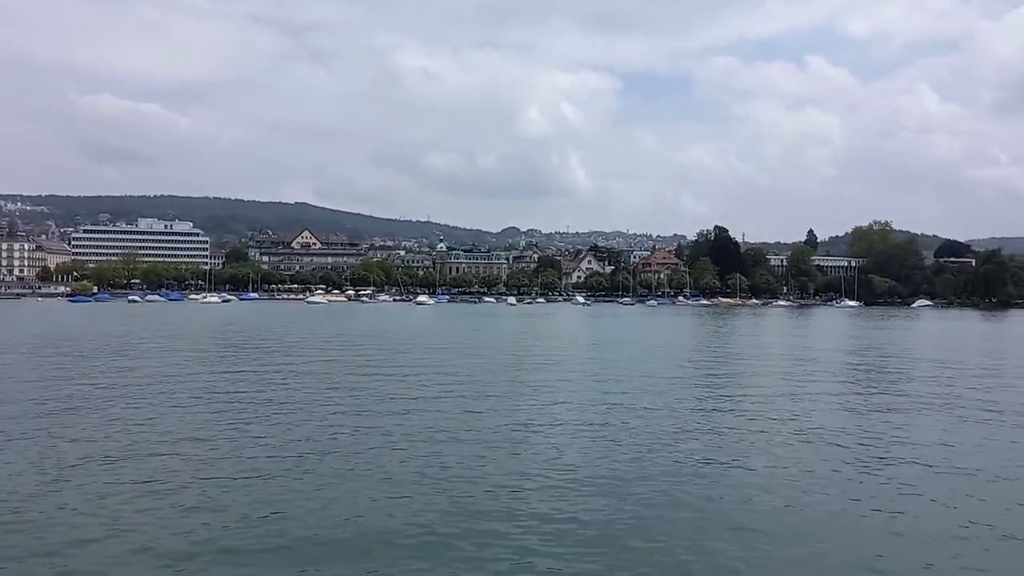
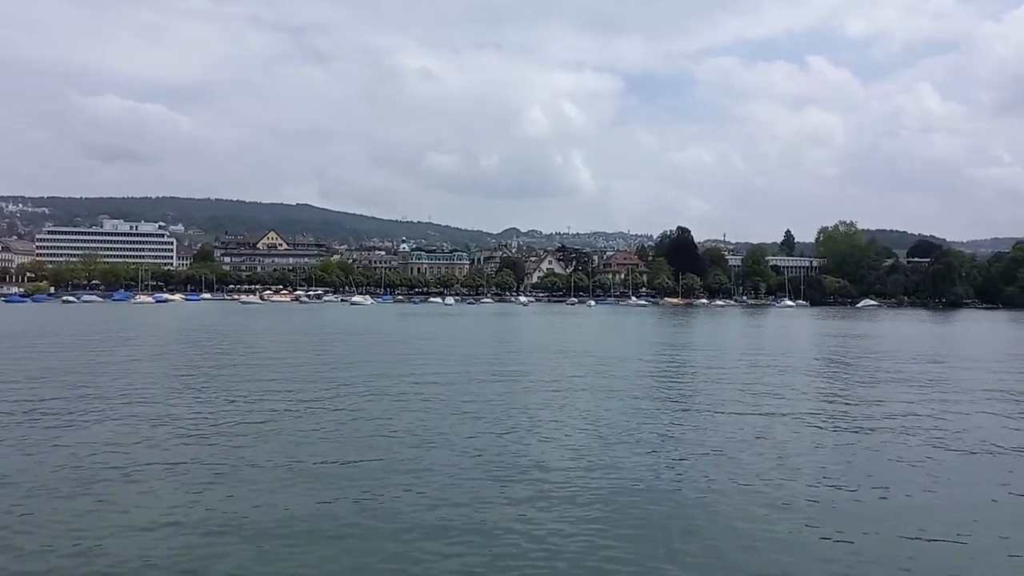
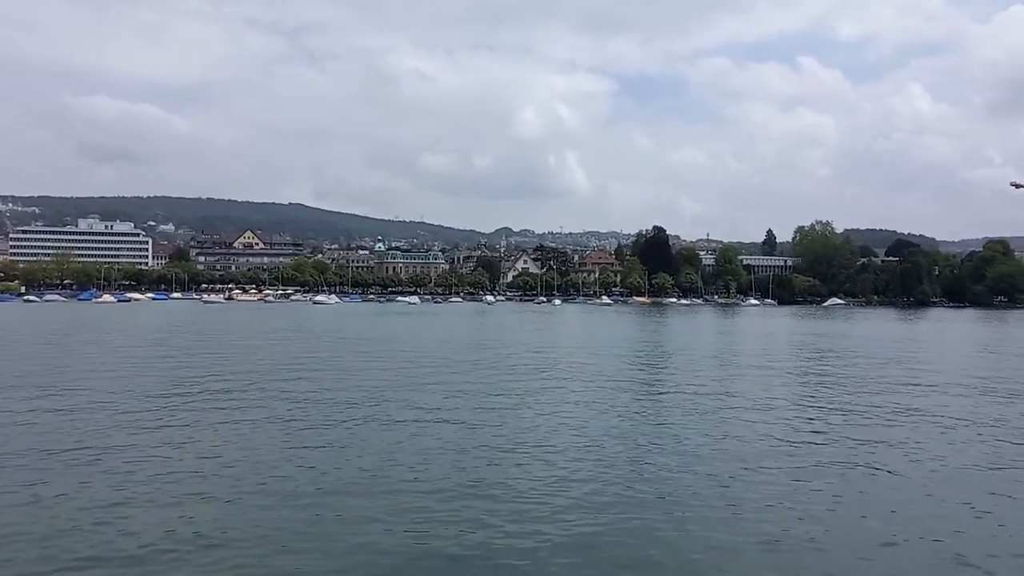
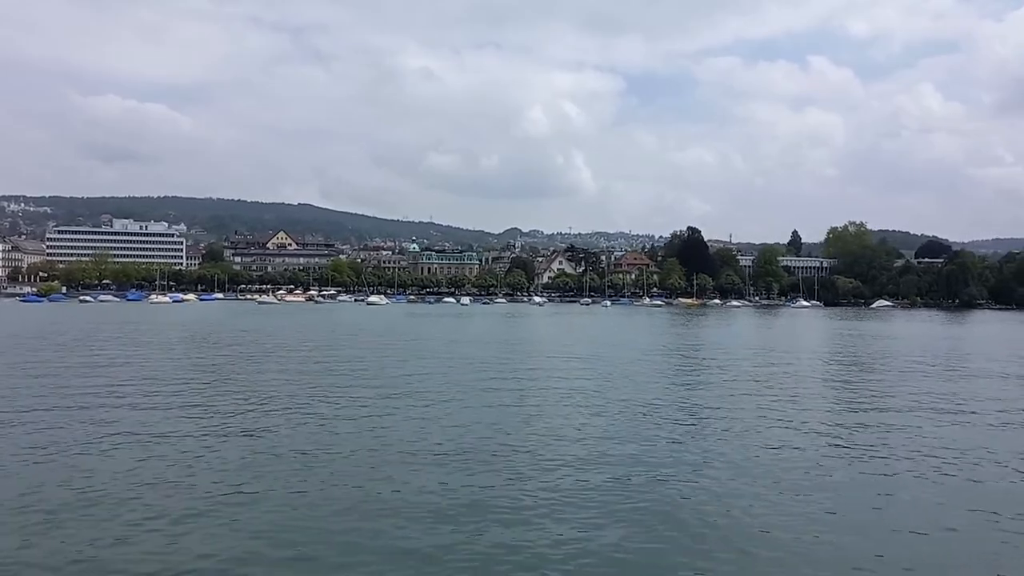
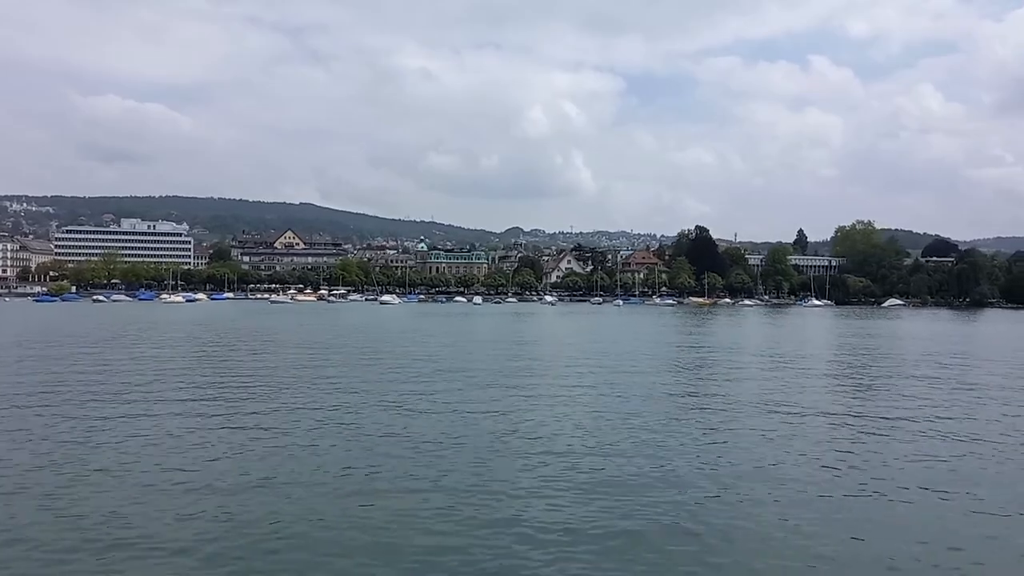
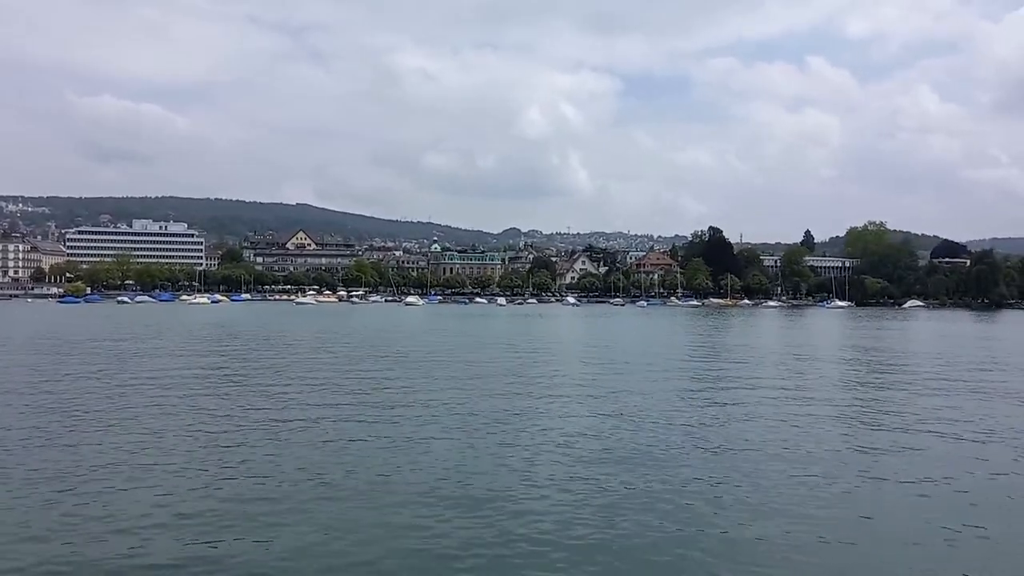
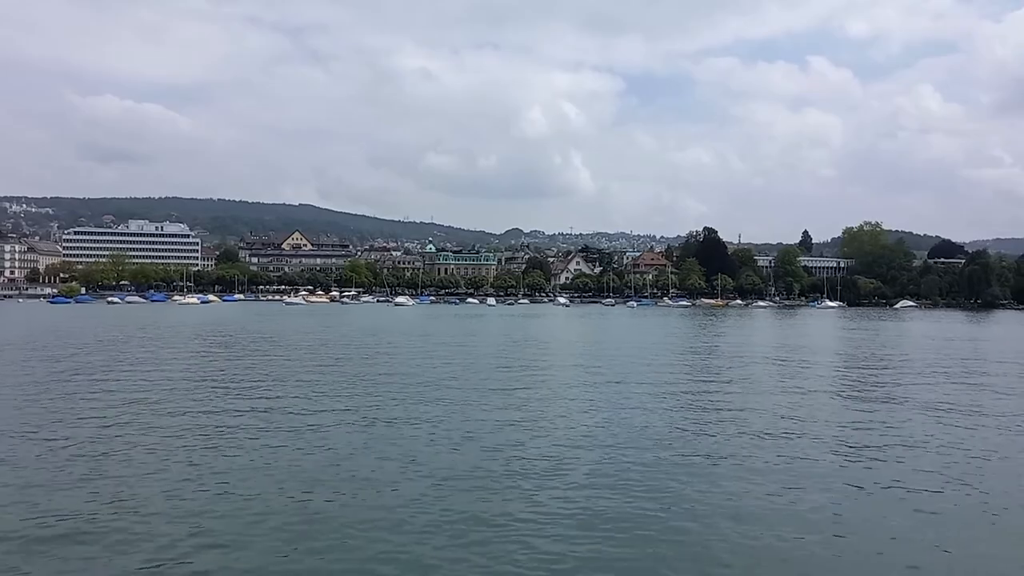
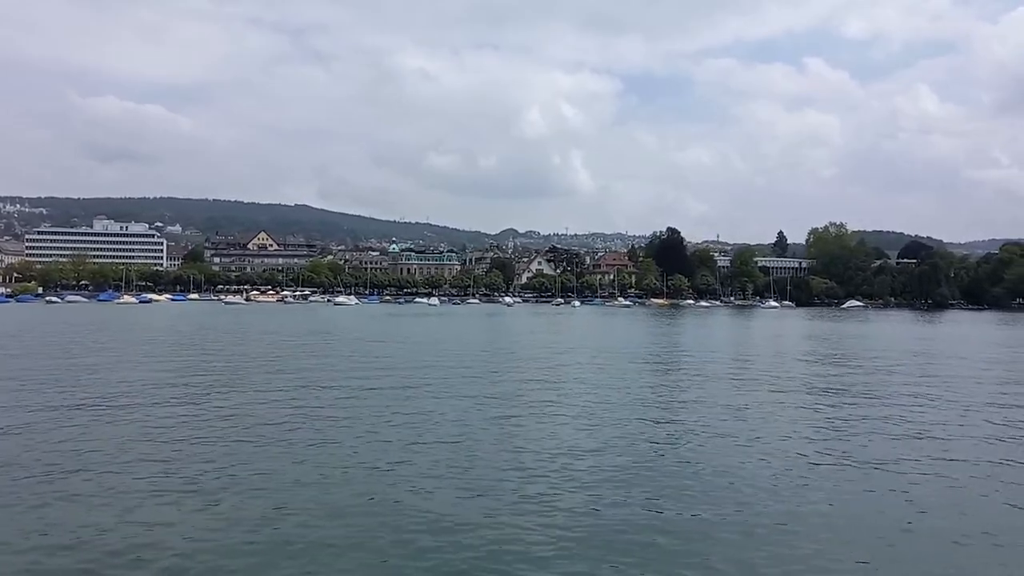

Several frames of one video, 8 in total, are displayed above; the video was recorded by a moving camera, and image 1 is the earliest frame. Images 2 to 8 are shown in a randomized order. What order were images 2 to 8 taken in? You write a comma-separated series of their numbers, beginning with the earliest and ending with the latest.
6, 7, 5, 4, 2, 8, 3
